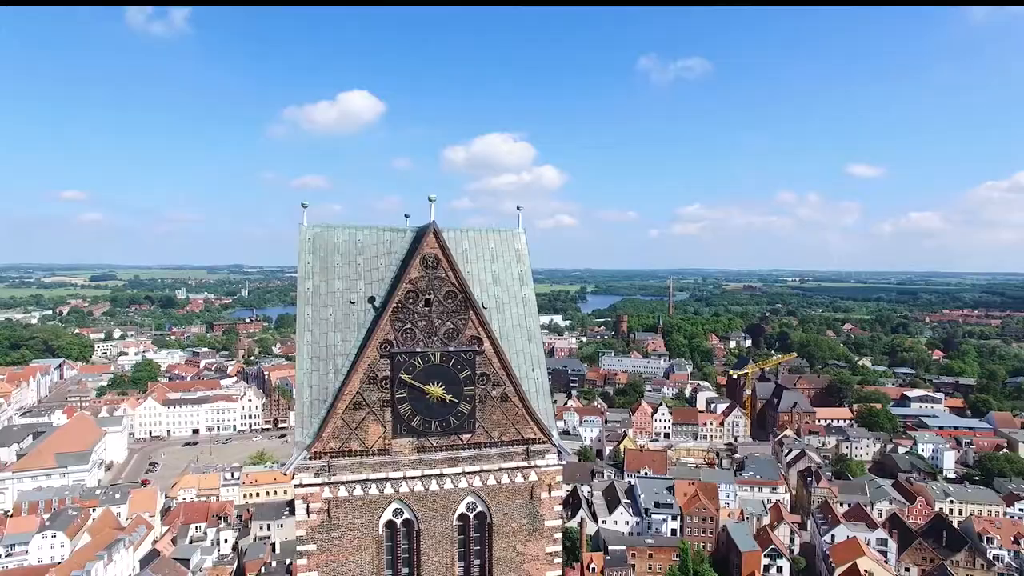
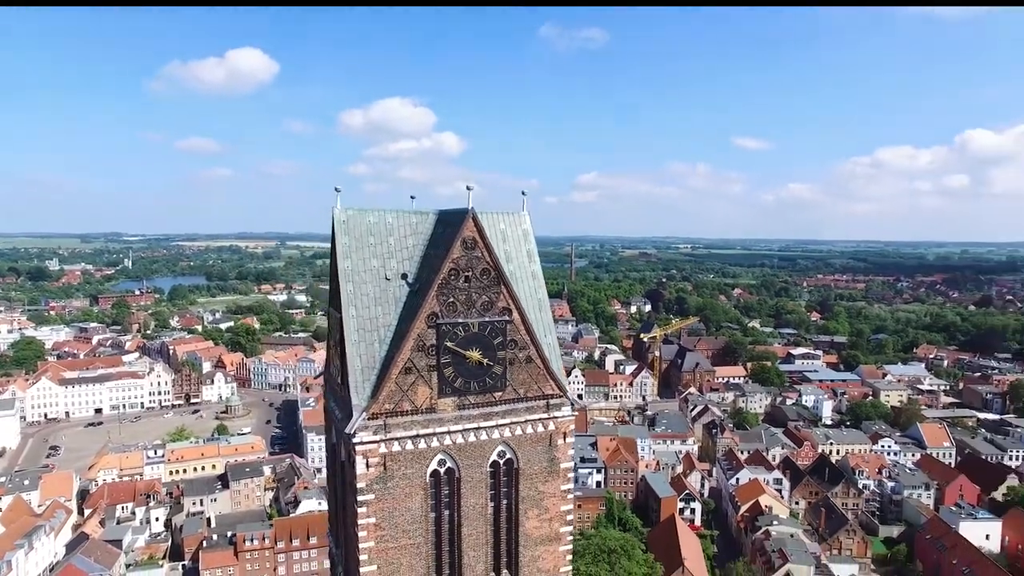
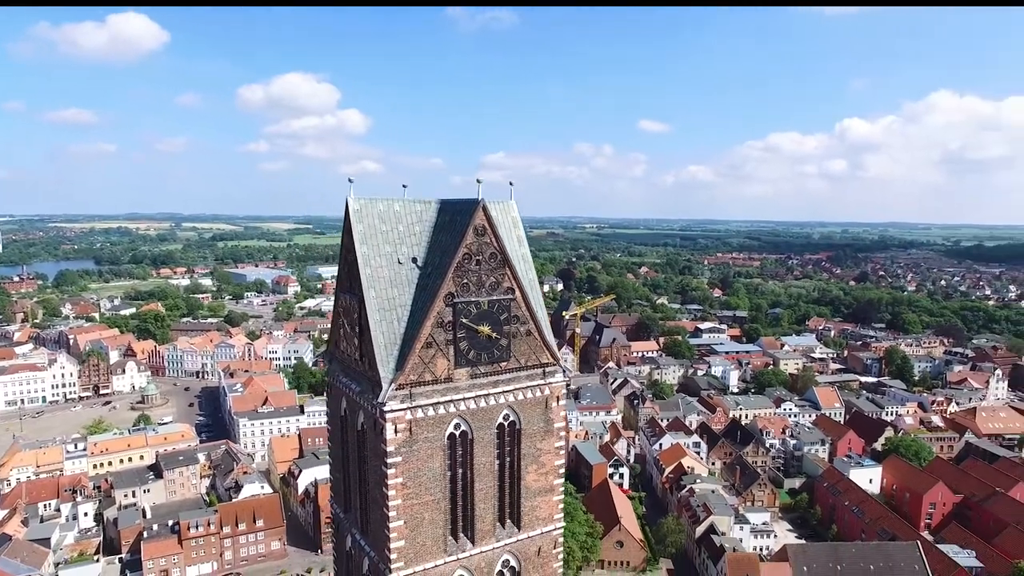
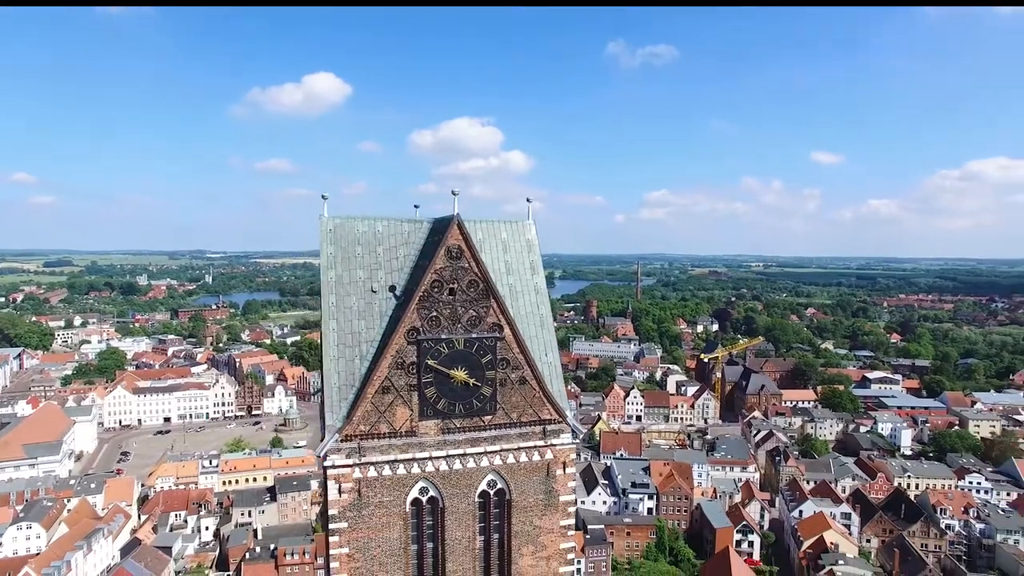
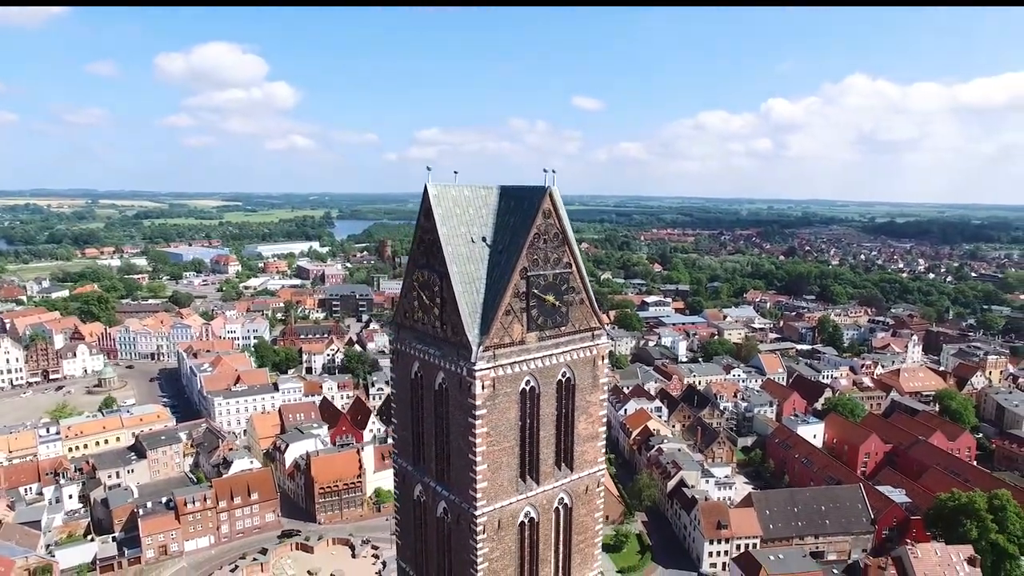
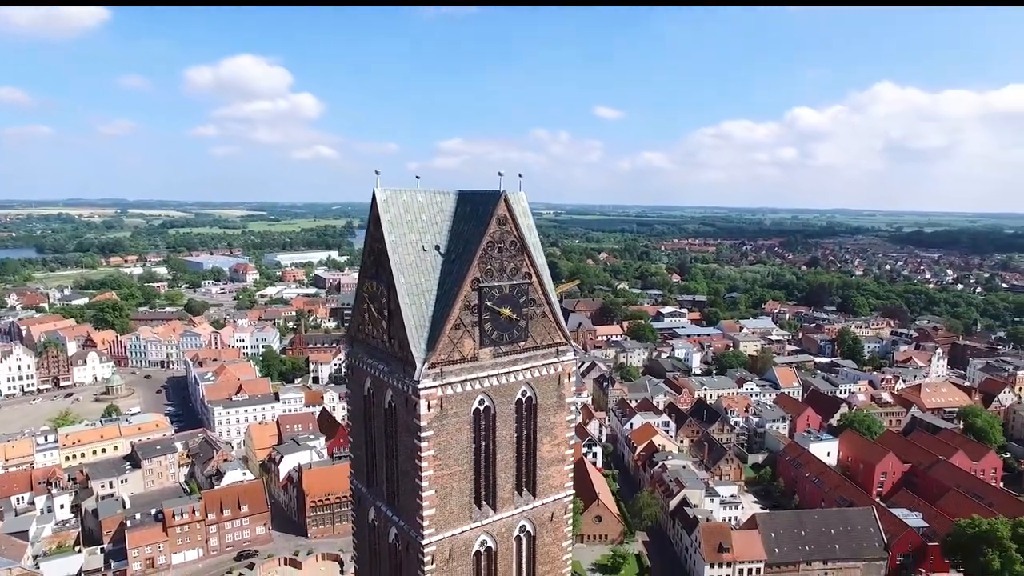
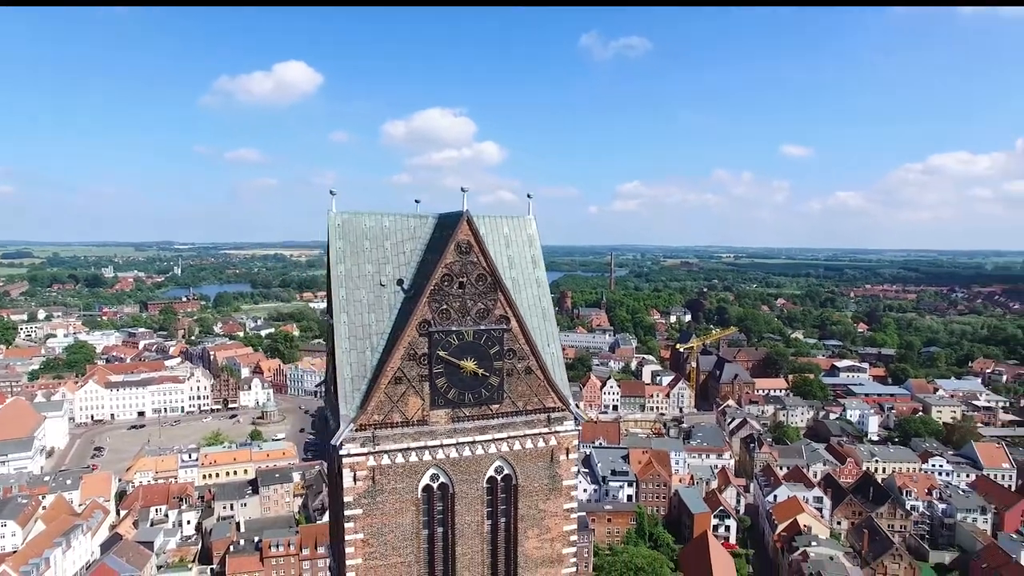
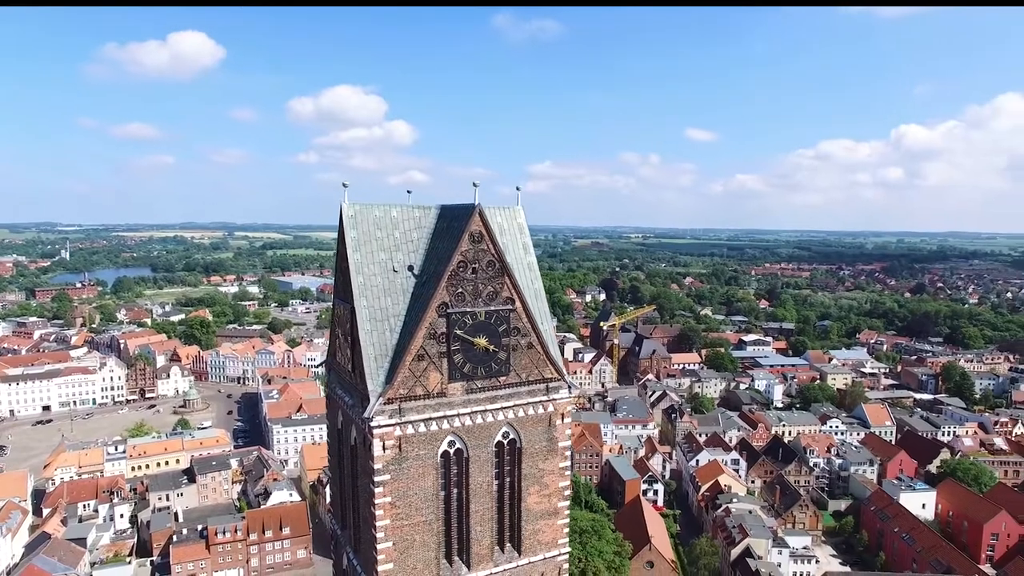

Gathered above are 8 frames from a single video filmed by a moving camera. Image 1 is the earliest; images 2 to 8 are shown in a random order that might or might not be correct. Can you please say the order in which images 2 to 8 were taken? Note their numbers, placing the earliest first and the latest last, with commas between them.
4, 7, 2, 8, 3, 6, 5
